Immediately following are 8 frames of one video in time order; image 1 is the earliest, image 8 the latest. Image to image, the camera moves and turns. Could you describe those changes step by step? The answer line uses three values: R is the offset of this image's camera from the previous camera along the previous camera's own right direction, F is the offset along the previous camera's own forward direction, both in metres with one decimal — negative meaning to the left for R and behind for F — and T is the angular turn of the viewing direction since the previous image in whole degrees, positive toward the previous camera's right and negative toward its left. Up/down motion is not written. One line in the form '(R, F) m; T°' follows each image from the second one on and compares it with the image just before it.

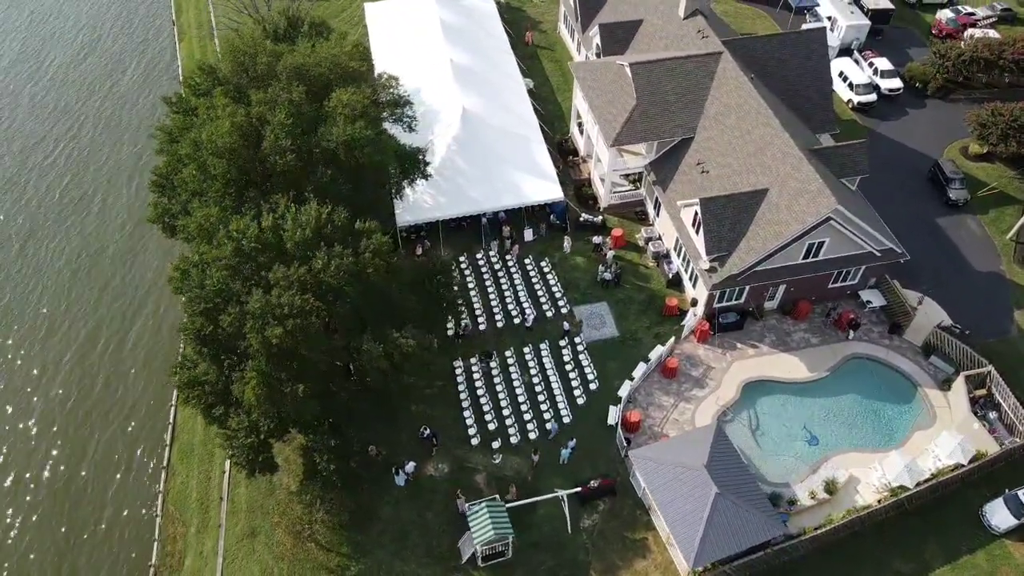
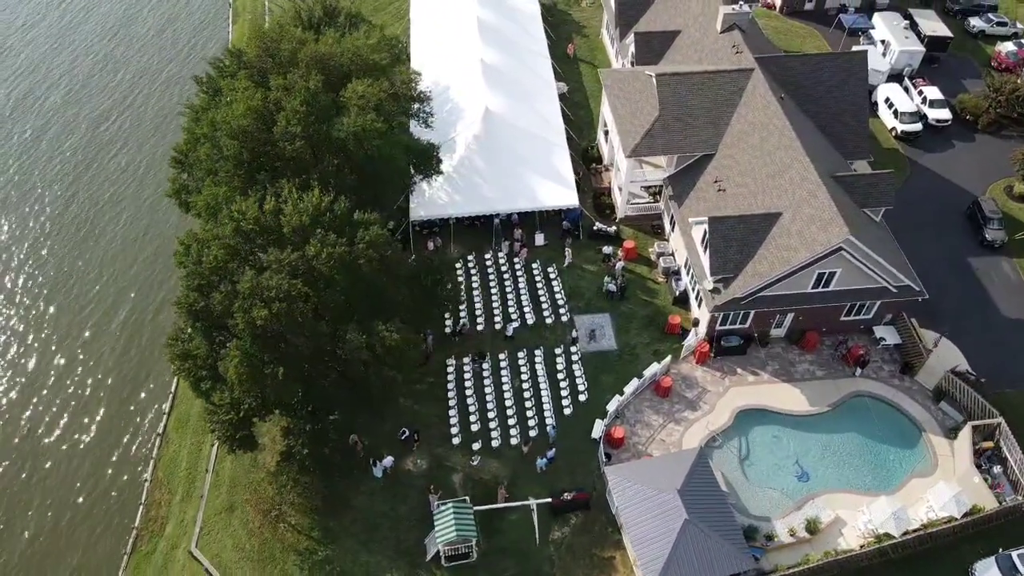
(+2.6, +0.3) m; -4°
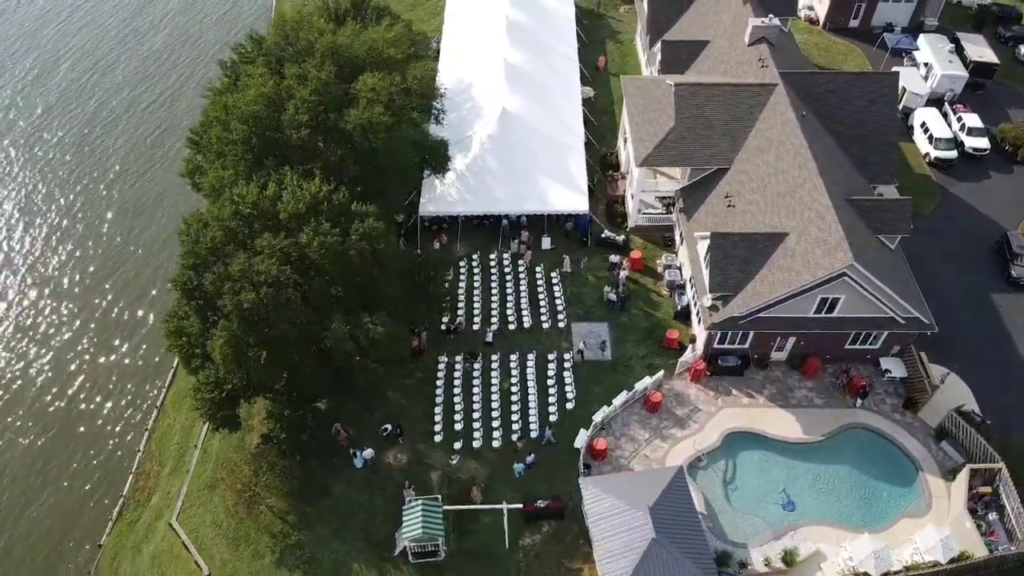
(+2.3, +0.3) m; -3°
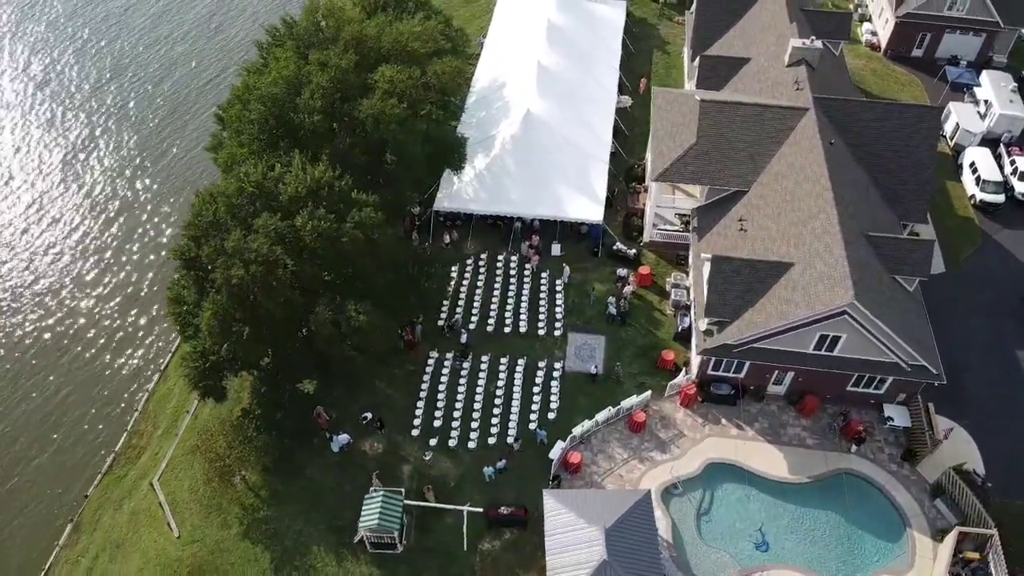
(+3.0, +0.4) m; -5°
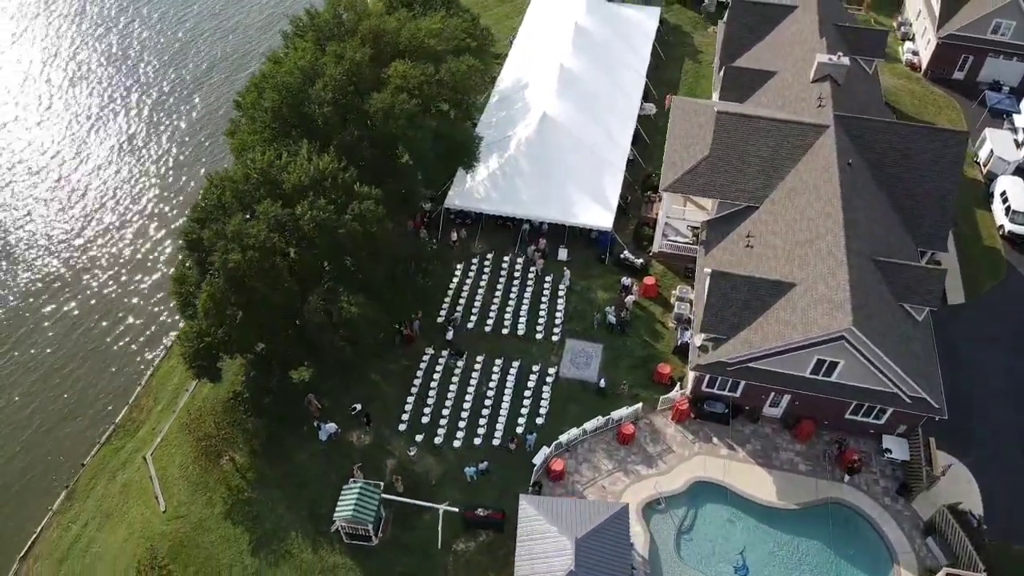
(+1.9, +0.2) m; -3°
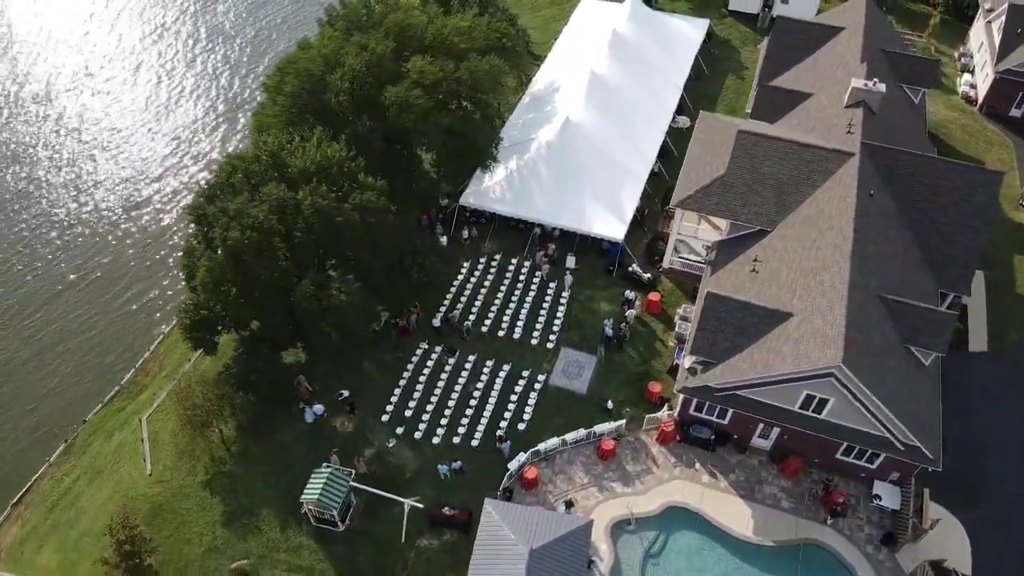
(+2.7, +0.2) m; -4°
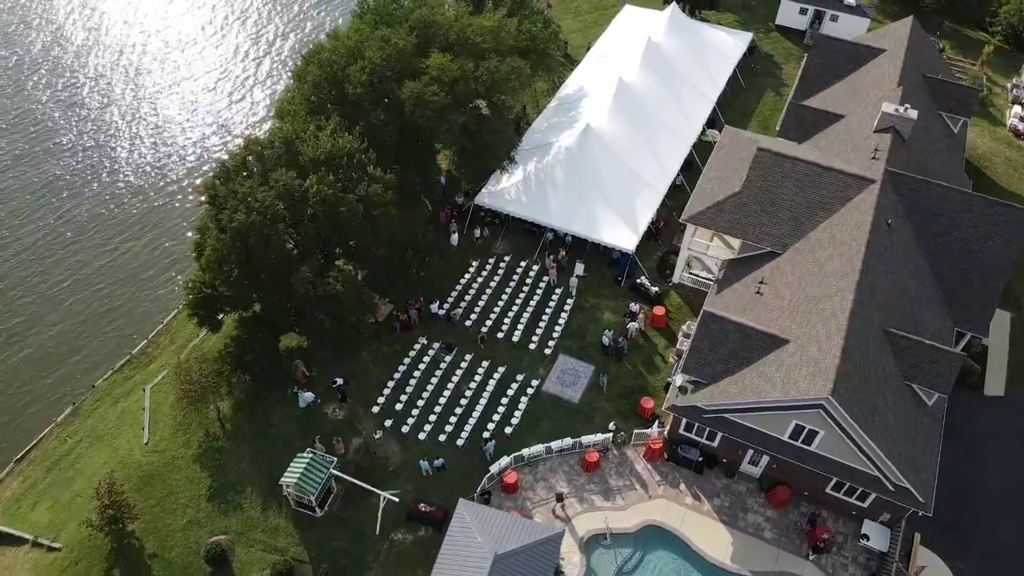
(+2.1, +0.1) m; -4°
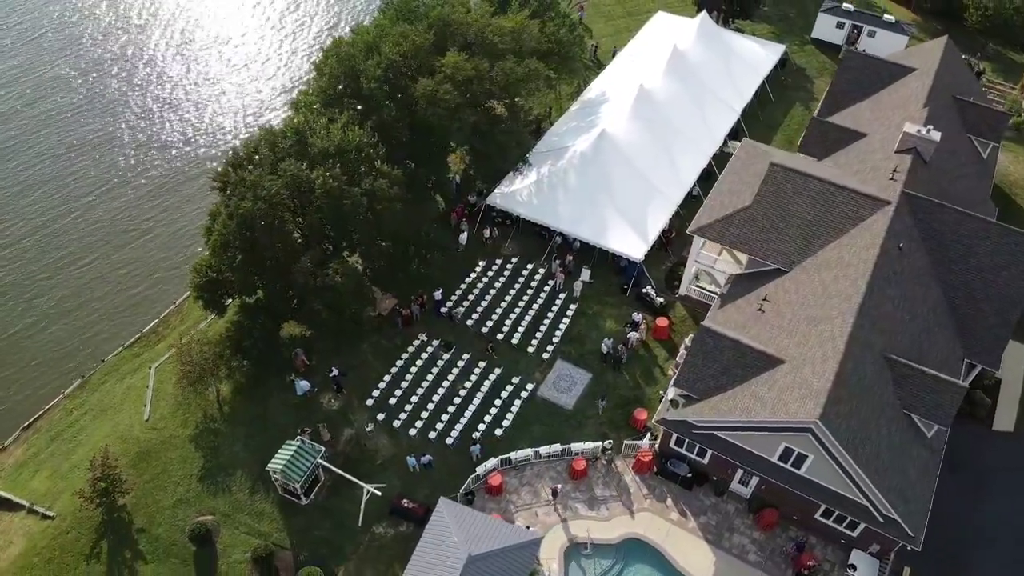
(+1.6, +0.1) m; -3°
